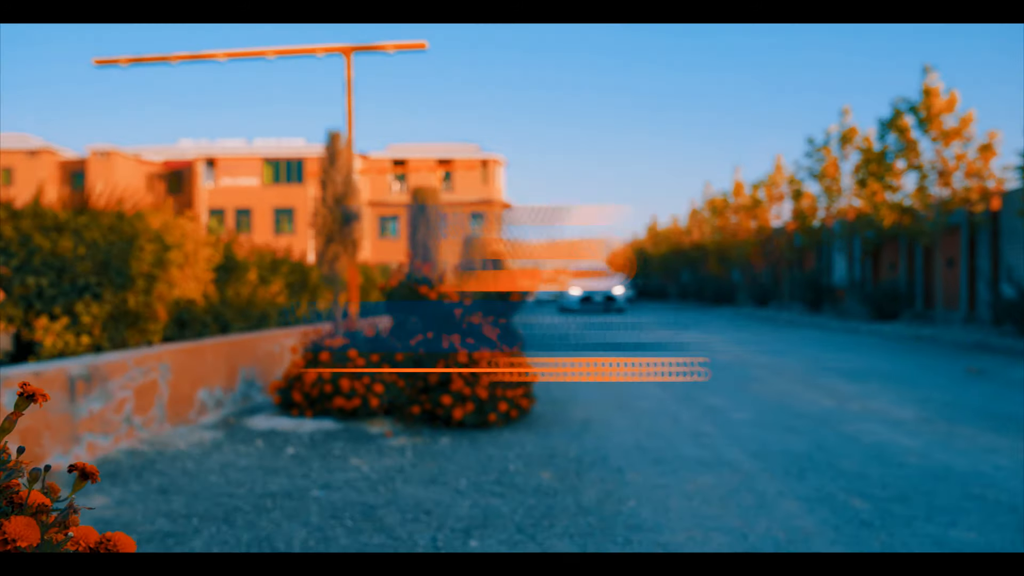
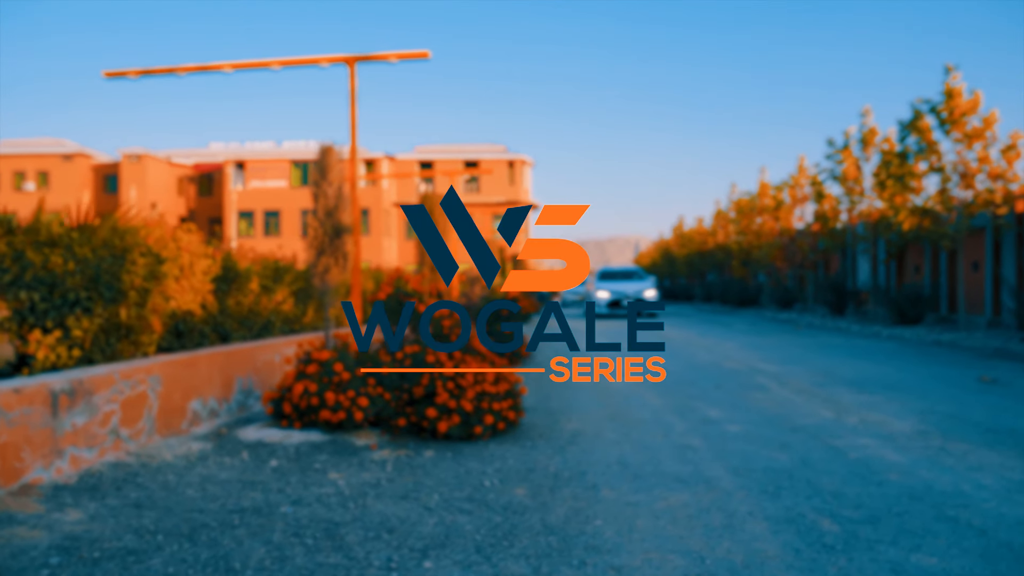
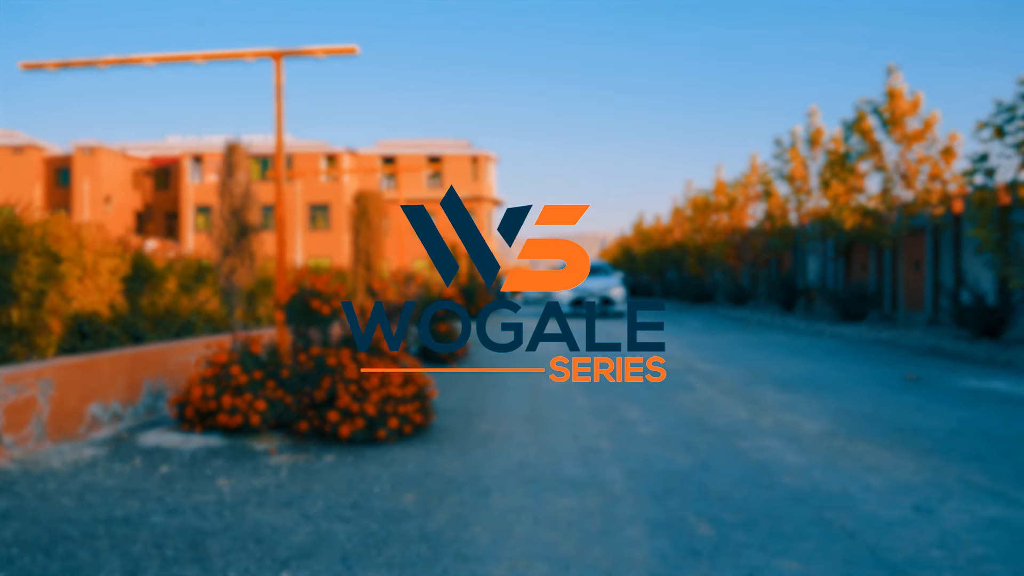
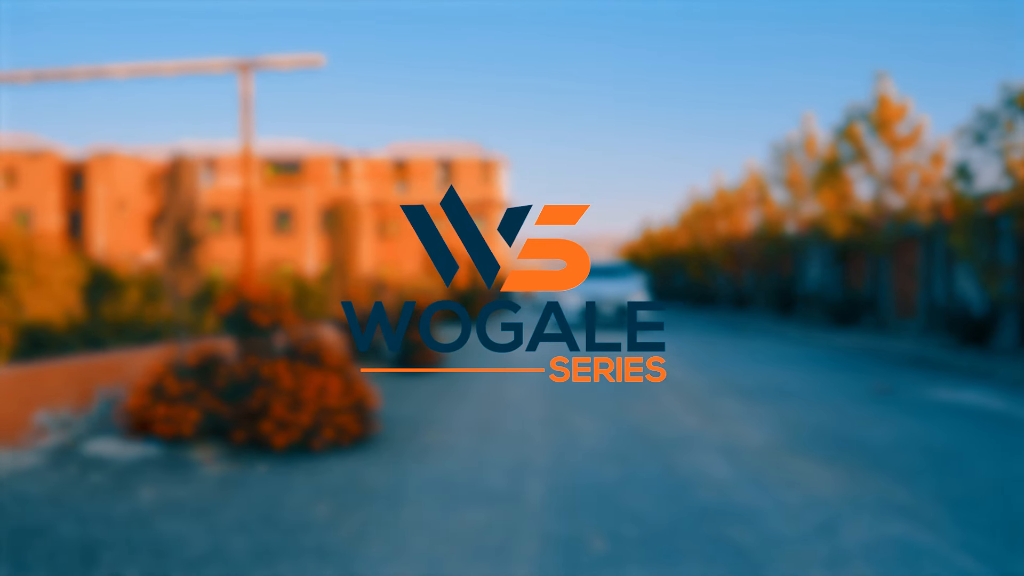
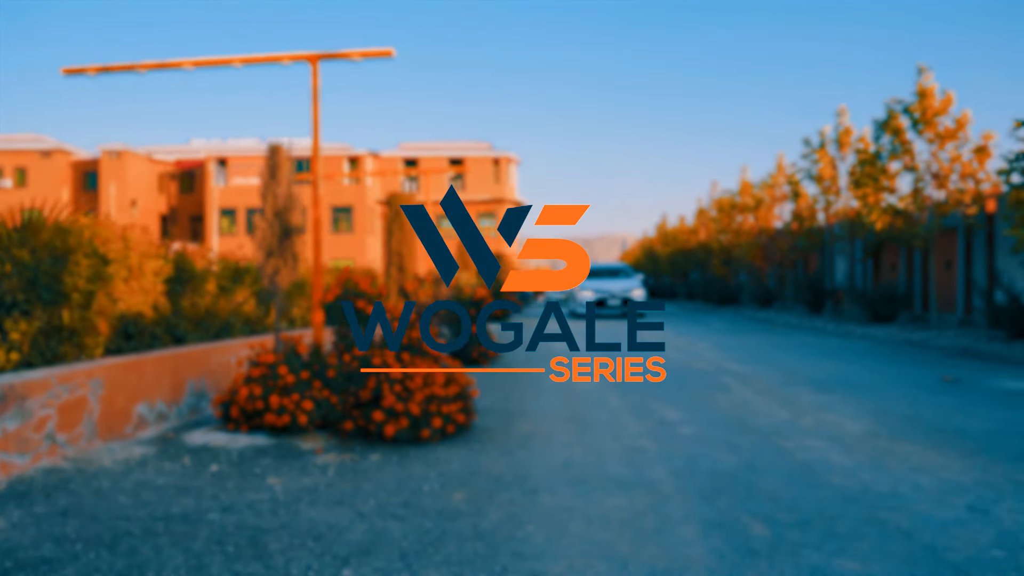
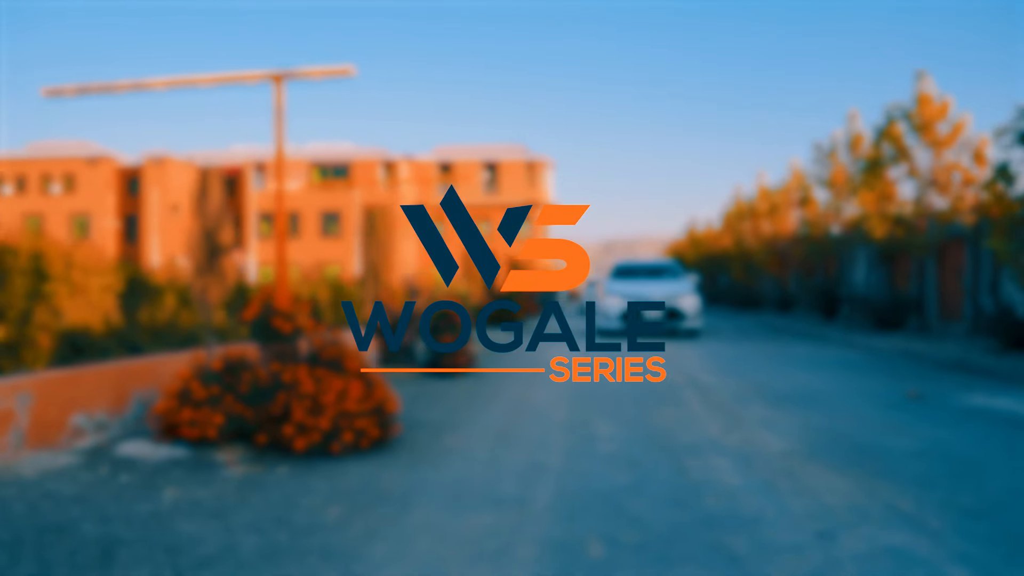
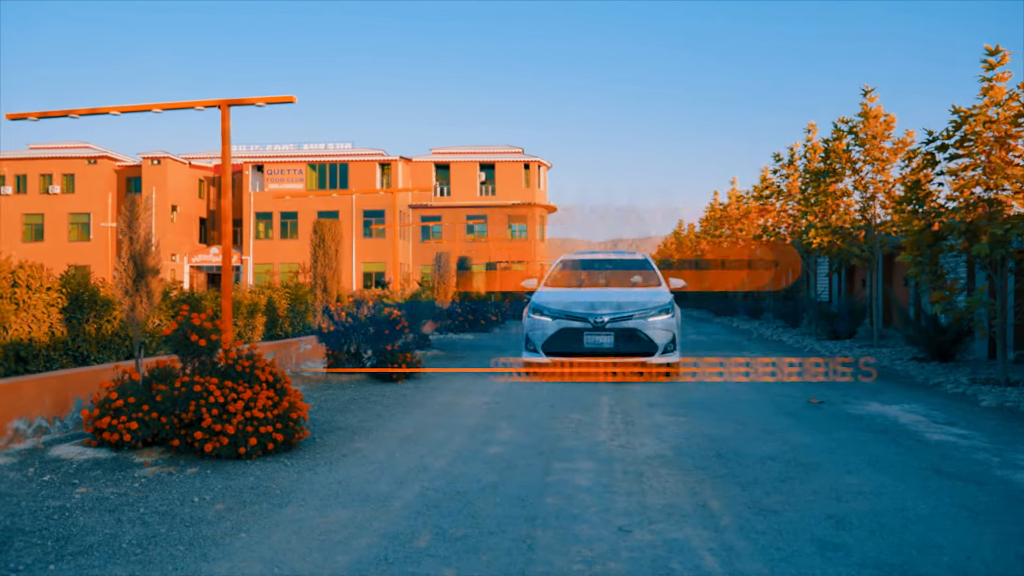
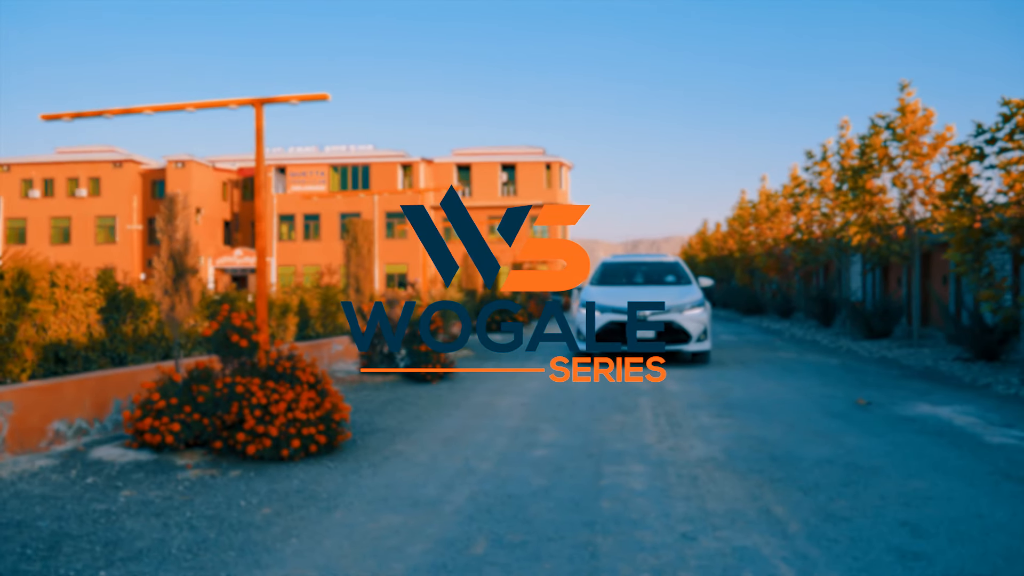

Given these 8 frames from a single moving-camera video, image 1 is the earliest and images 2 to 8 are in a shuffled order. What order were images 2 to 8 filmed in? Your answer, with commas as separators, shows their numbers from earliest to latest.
2, 5, 3, 4, 6, 8, 7
